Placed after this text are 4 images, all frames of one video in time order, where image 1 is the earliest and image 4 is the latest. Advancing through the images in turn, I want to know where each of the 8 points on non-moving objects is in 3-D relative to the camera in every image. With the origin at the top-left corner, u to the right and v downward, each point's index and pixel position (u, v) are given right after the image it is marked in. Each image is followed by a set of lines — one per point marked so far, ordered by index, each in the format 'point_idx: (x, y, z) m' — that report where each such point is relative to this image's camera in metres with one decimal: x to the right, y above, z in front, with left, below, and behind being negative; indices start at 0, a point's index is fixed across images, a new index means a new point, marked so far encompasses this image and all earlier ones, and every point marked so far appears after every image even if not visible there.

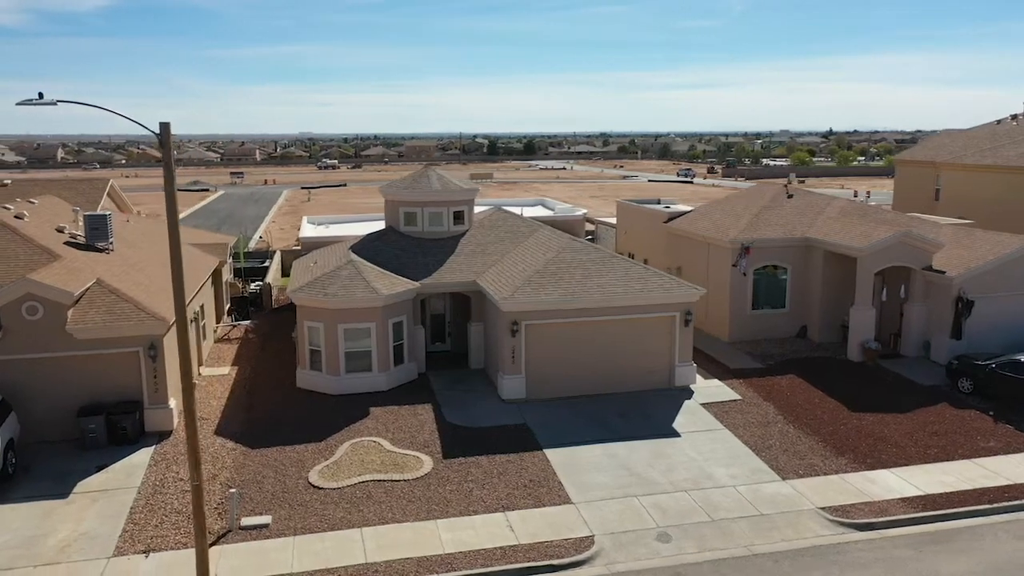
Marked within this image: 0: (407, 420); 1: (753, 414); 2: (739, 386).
0: (-2.2, -2.8, +16.0) m
1: (+5.3, -2.8, +16.7) m
2: (+5.6, -2.4, +18.5) m
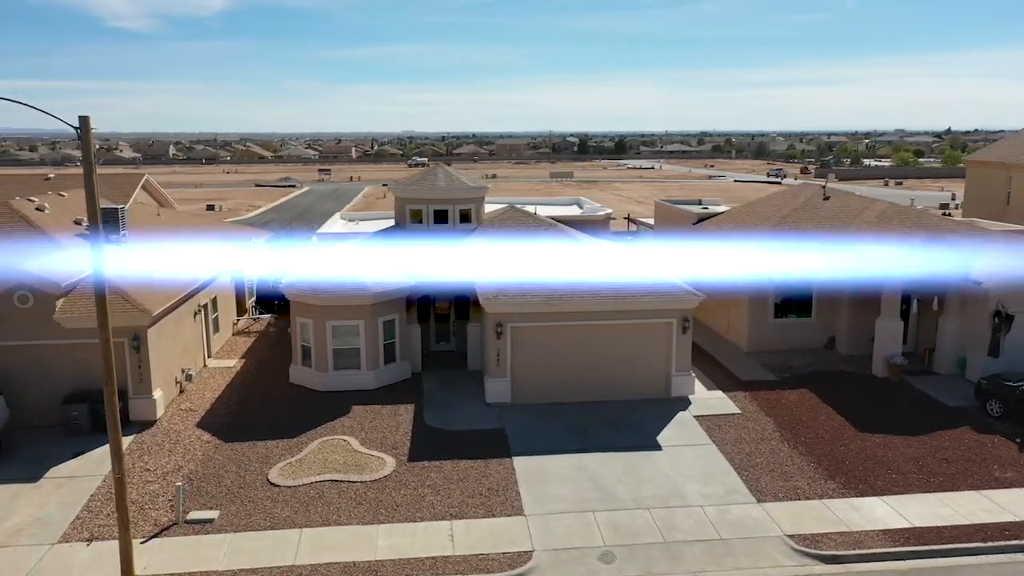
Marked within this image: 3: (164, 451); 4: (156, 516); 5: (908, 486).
0: (-2.7, -2.8, +15.8) m
1: (+4.9, -2.9, +15.7) m
2: (+5.4, -2.6, +17.4) m
3: (-6.7, -3.1, +14.5) m
4: (-5.8, -3.7, +12.2) m
5: (+7.0, -3.5, +13.2) m
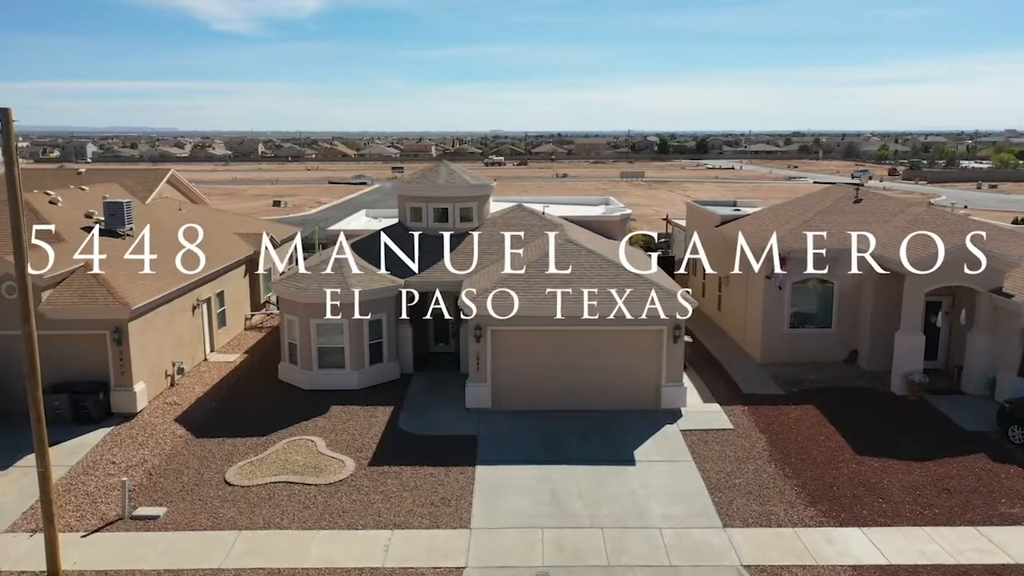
0: (-3.2, -2.8, +15.5) m
1: (+4.4, -3.1, +14.7) m
2: (+5.0, -2.7, +16.4) m
3: (-7.3, -3.0, +14.6) m
4: (-6.6, -3.6, +12.2) m
5: (+6.2, -3.7, +12.0) m
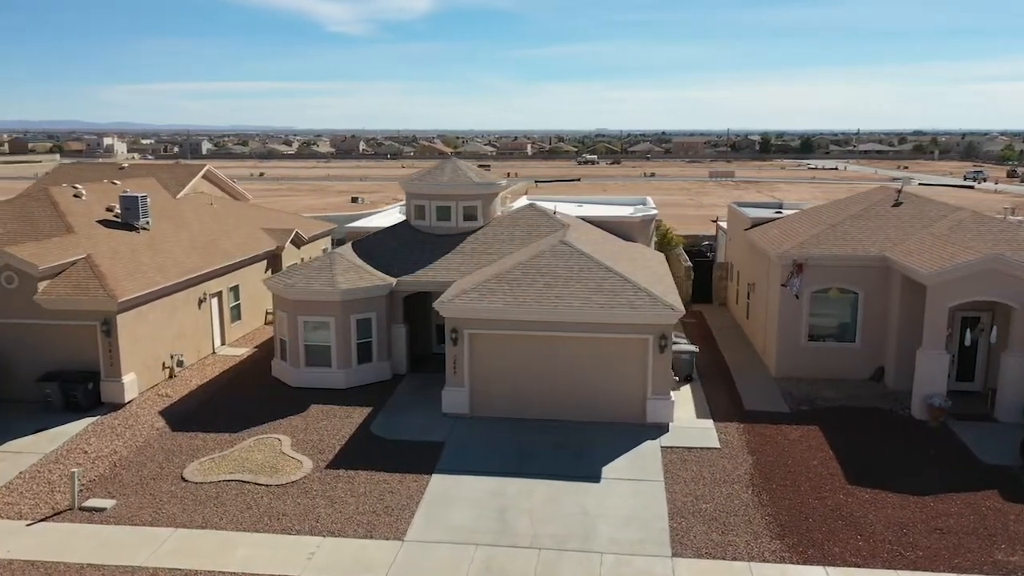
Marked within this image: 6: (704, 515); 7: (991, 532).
0: (-3.7, -2.8, +15.4) m
1: (+3.7, -3.3, +13.7) m
2: (+4.5, -2.9, +15.3) m
3: (-7.9, -2.9, +14.9) m
4: (-7.5, -3.5, +12.4) m
5: (+5.2, -3.9, +10.8) m
6: (+3.1, -3.7, +12.1) m
7: (+7.4, -3.7, +11.5) m
